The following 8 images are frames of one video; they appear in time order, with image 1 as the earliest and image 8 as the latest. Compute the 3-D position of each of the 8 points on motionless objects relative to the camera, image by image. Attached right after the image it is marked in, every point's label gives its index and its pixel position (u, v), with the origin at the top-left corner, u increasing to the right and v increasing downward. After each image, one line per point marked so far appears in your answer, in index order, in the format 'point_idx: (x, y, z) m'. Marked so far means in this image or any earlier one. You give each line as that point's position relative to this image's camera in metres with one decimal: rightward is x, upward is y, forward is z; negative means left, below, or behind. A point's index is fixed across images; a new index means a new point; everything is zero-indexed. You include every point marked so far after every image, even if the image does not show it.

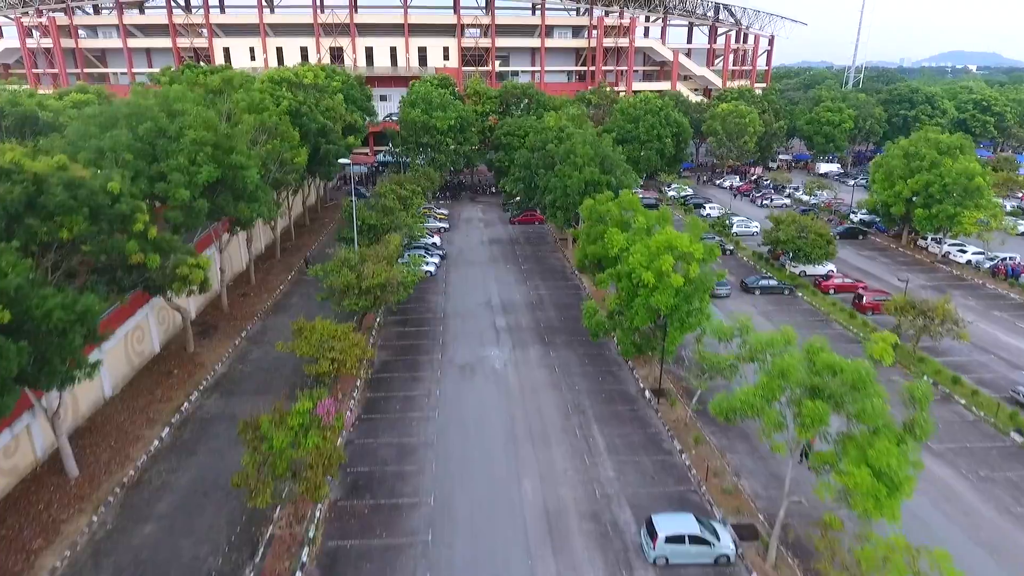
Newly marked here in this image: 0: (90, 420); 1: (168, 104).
0: (-10.9, -3.4, +15.7) m
1: (-9.6, +5.1, +17.0) m
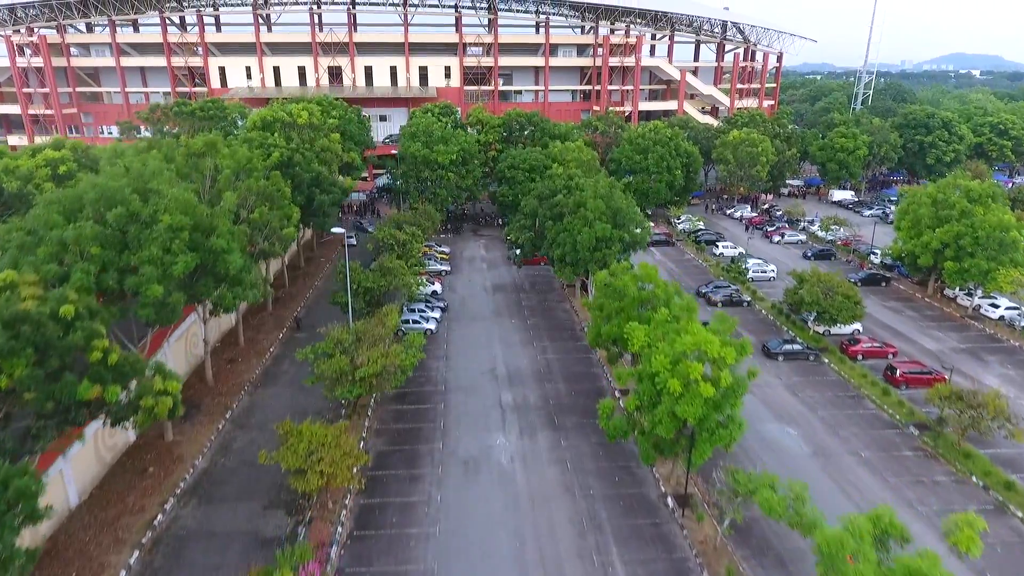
0: (-10.7, -5.8, +14.1) m
1: (-9.3, +2.7, +15.4) m
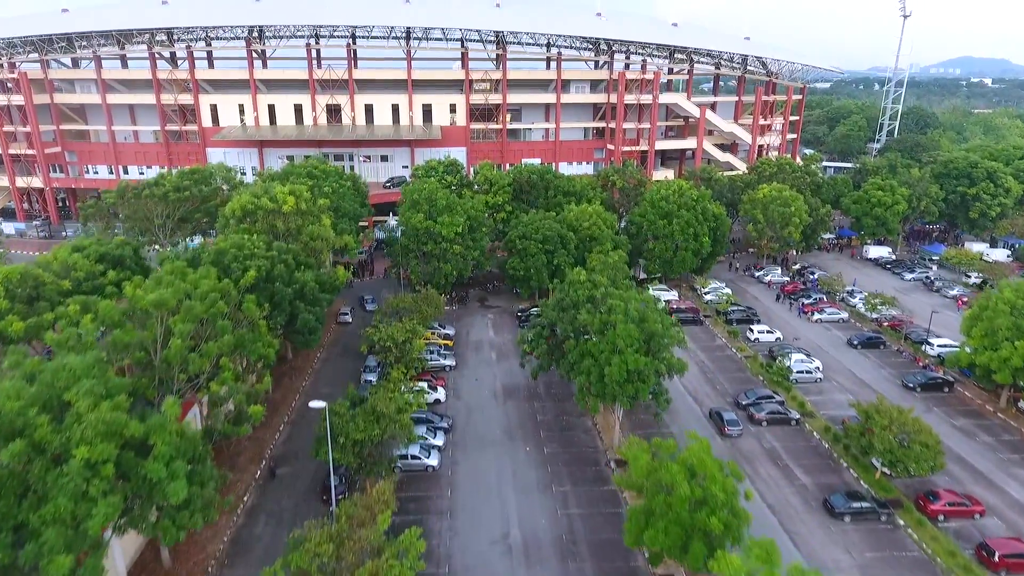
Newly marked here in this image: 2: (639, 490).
0: (-10.2, -10.5, +10.6) m
1: (-8.8, -1.9, +11.8) m
2: (+3.3, -5.3, +15.9) m
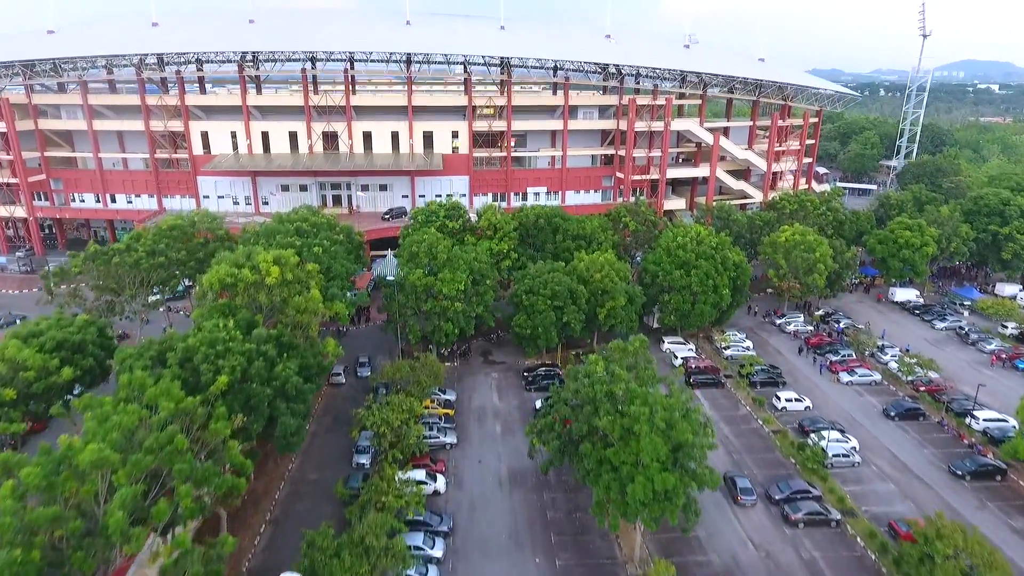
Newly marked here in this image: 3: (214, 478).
0: (-10.0, -13.5, +8.0) m
1: (-8.6, -5.0, +9.3) m
2: (+3.6, -8.4, +13.3) m
3: (-7.4, -4.7, +15.1) m
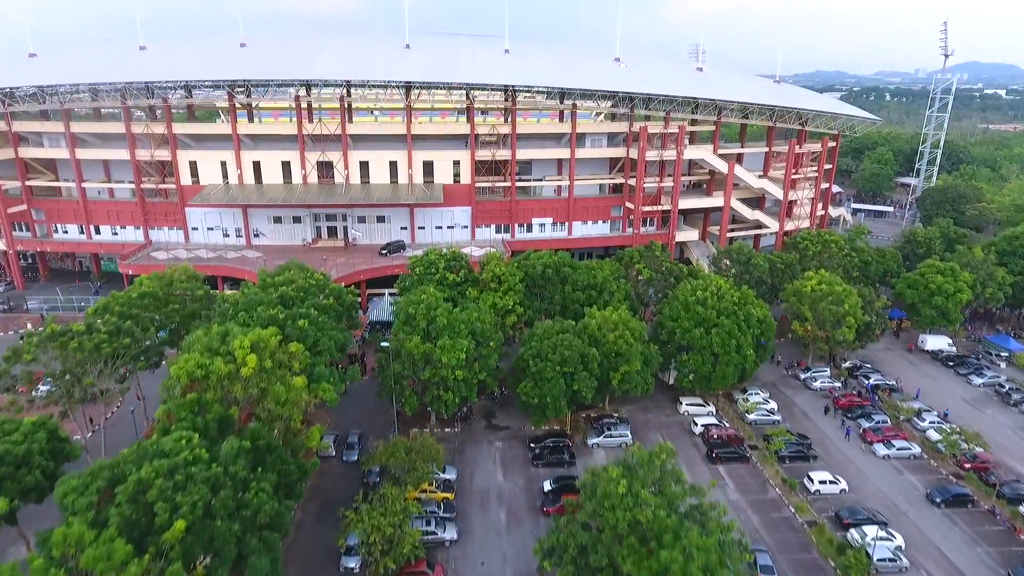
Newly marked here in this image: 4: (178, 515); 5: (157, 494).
0: (-9.8, -16.6, +5.2) m
1: (-8.4, -8.1, +6.6) m
2: (+3.8, -11.5, +10.6) m
3: (-7.2, -7.8, +12.4) m
4: (-8.3, -5.7, +15.2) m
5: (-8.9, -5.2, +15.3) m
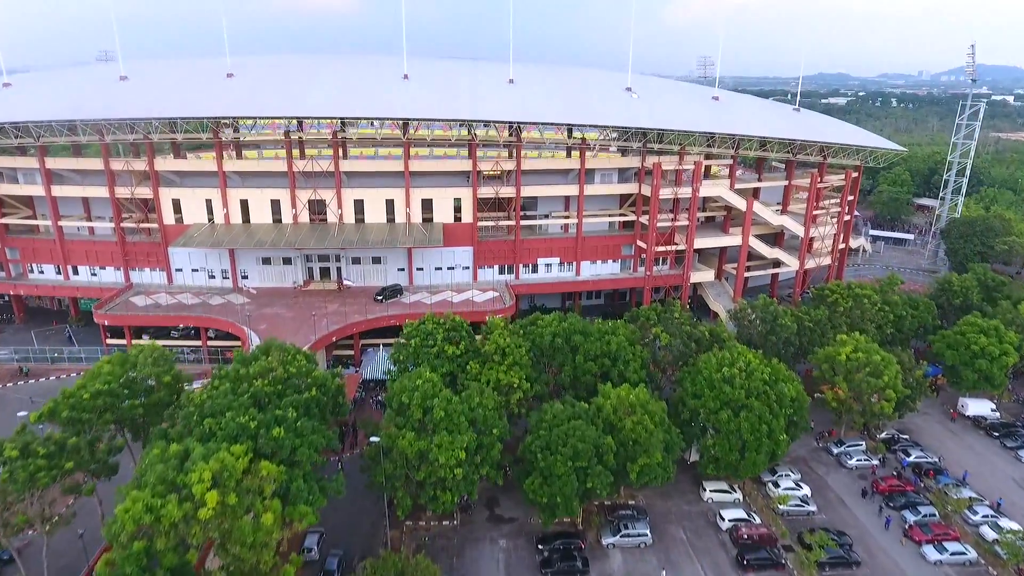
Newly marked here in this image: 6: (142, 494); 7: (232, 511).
0: (-9.7, -20.2, +2.0) m
1: (-8.2, -11.7, +3.3) m
2: (+3.9, -15.2, +7.3) m
3: (-7.0, -11.4, +9.1) m
4: (-8.1, -9.3, +12.0) m
5: (-8.7, -8.8, +12.0) m
6: (-10.7, -5.9, +17.6) m
7: (-8.4, -6.7, +18.3) m
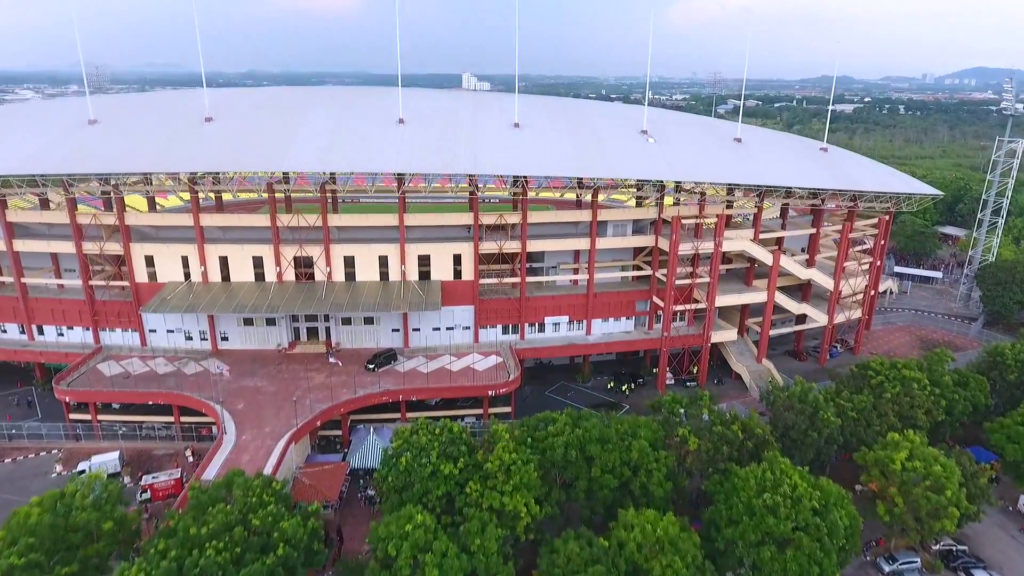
0: (-9.6, -24.8, -2.3) m
1: (-8.1, -16.3, -0.9) m
2: (+4.1, -19.8, +3.0) m
3: (-6.8, -16.0, +4.9) m
4: (-7.9, -13.9, +7.7) m
5: (-8.5, -13.4, +7.8) m
6: (-10.4, -10.5, +13.4) m
7: (-8.1, -11.3, +14.1) m
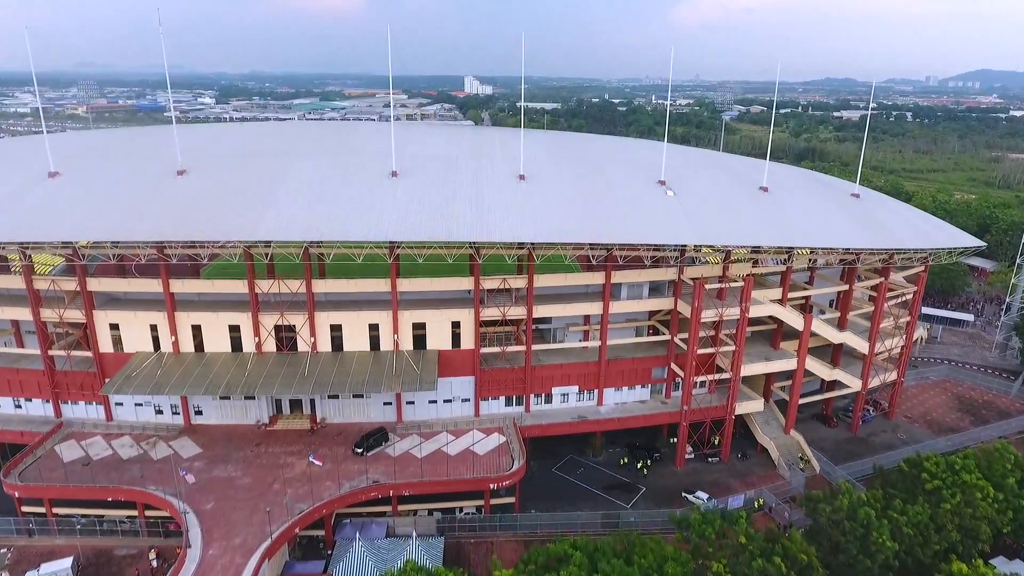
0: (-9.5, -29.4, -6.6) m
1: (-7.9, -20.9, -5.3) m
2: (+4.2, -24.5, -1.4) m
3: (-6.7, -20.6, +0.5) m
4: (-7.8, -18.5, +3.4) m
5: (-8.3, -18.0, +3.5) m
6: (-10.3, -15.1, +9.1) m
7: (-8.0, -15.9, +9.8) m
